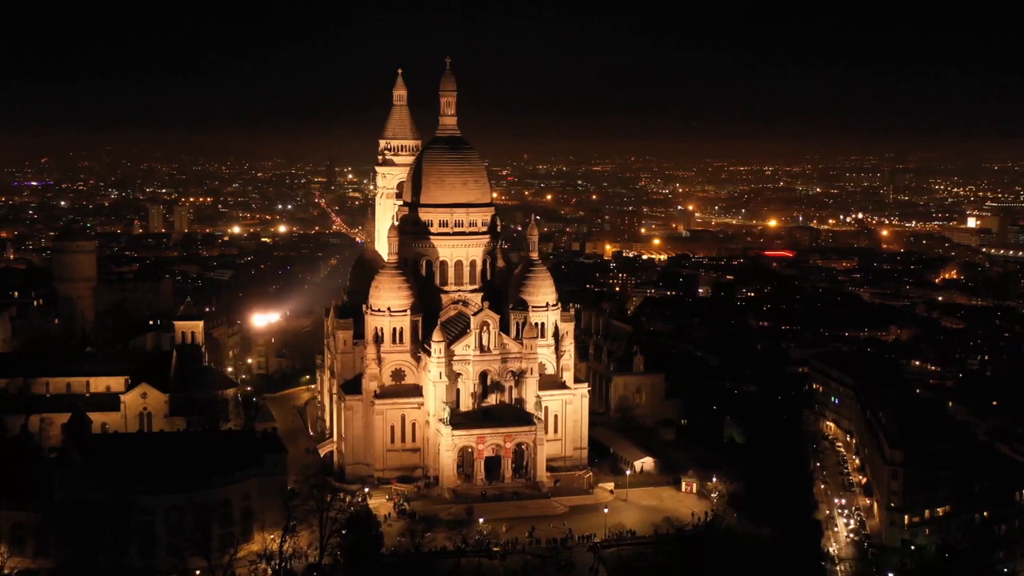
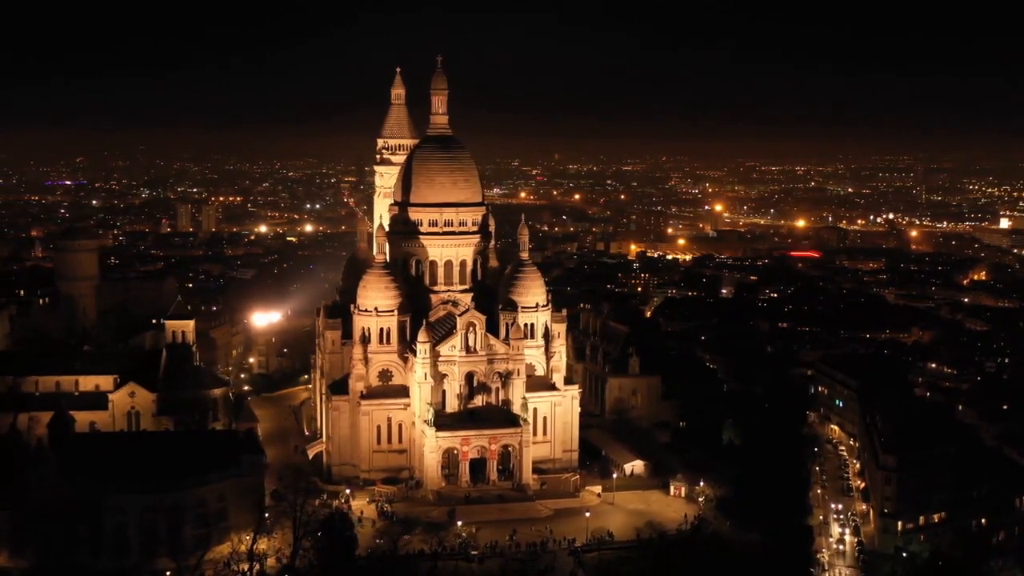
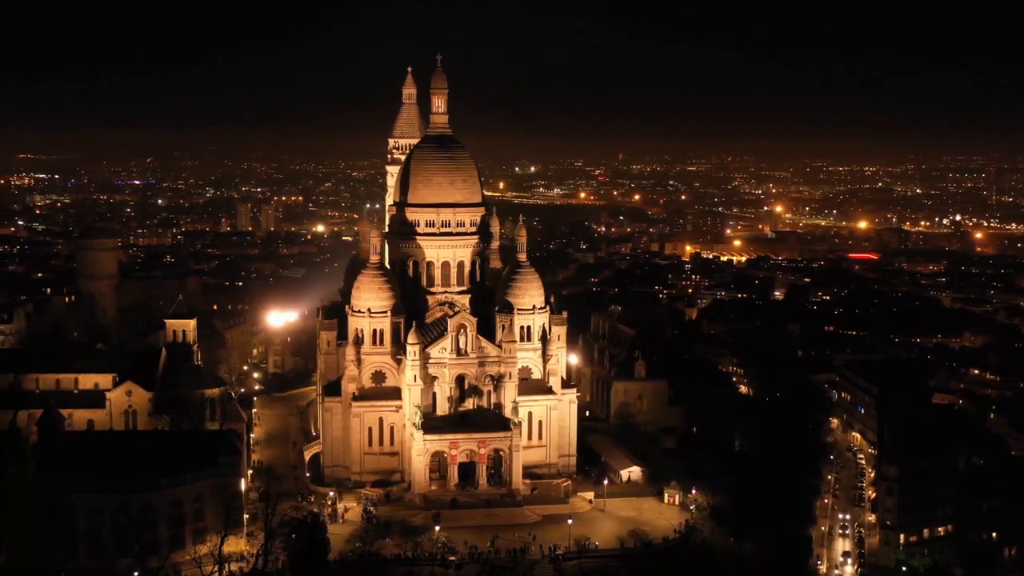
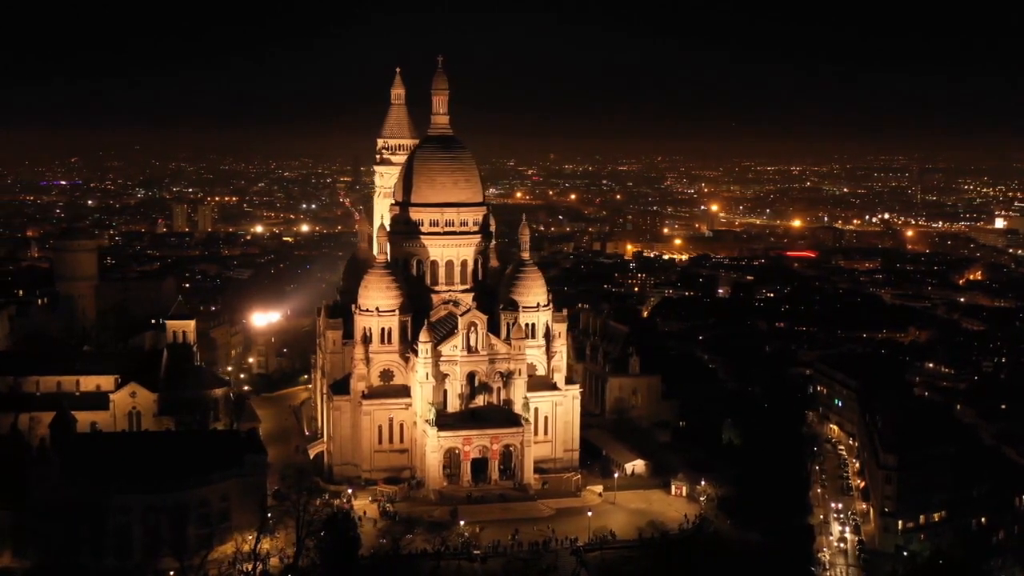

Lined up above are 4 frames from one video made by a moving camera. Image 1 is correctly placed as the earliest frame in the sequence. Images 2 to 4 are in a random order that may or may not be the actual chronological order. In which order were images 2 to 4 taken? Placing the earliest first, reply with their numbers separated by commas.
4, 2, 3
